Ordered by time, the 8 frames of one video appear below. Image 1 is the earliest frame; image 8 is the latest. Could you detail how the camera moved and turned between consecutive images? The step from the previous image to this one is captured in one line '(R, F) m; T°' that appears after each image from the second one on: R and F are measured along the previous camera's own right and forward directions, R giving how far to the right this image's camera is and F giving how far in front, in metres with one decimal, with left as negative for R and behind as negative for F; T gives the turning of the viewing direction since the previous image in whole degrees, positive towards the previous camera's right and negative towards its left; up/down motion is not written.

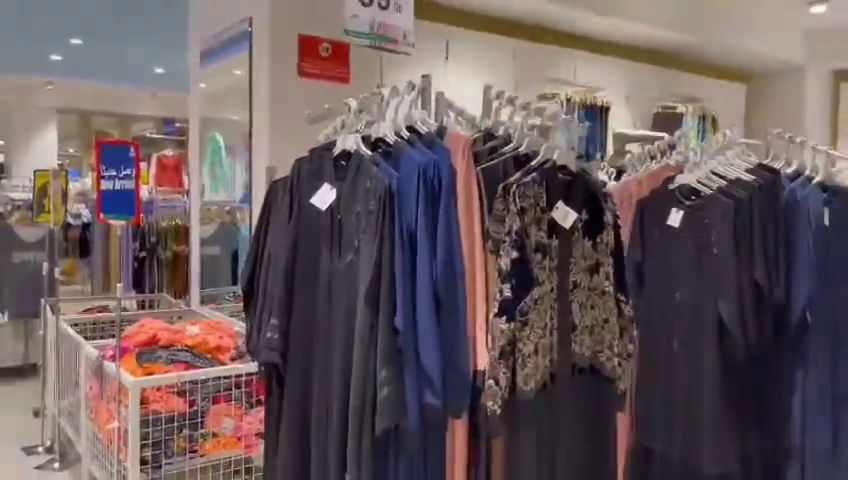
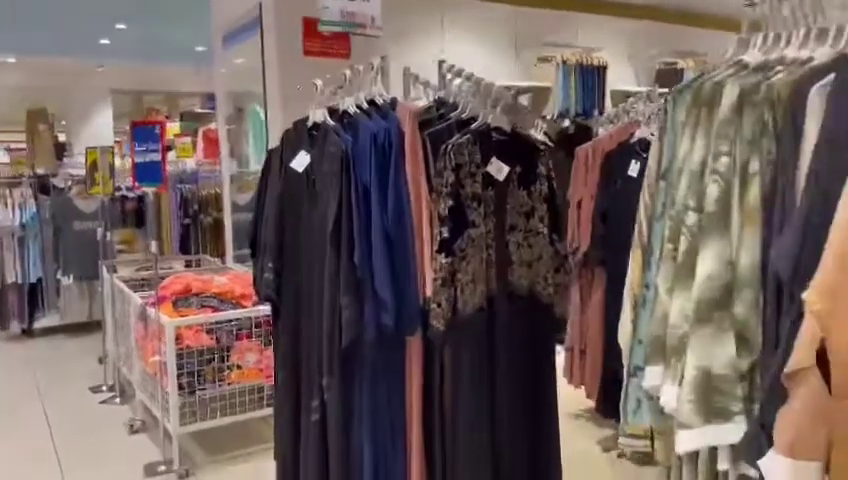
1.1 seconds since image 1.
(+0.3, -0.4) m; -4°
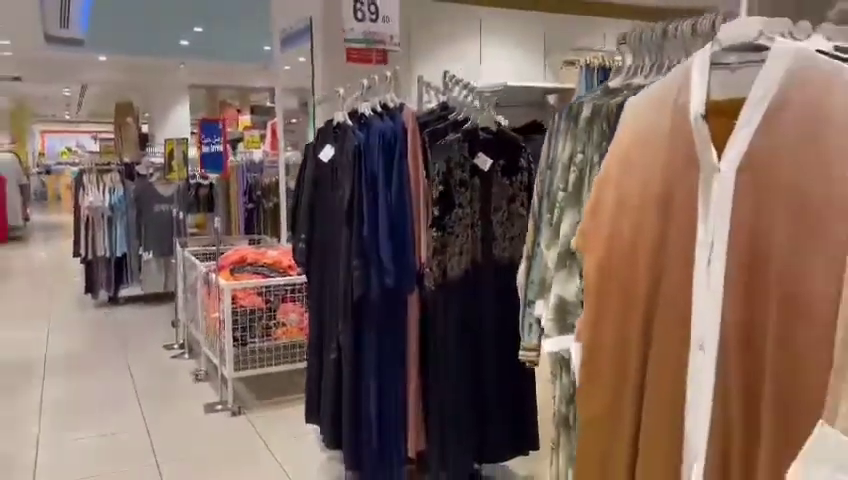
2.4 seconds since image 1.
(+0.3, -0.5) m; -6°
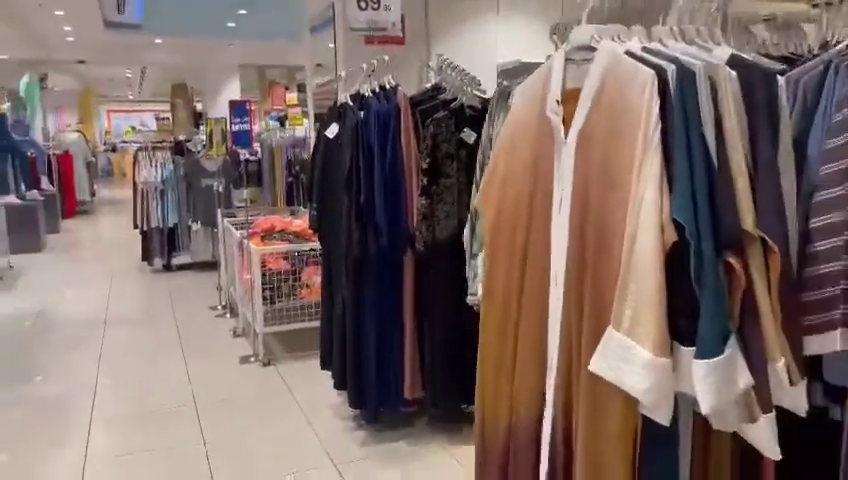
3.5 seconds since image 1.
(+0.3, -0.3) m; -5°
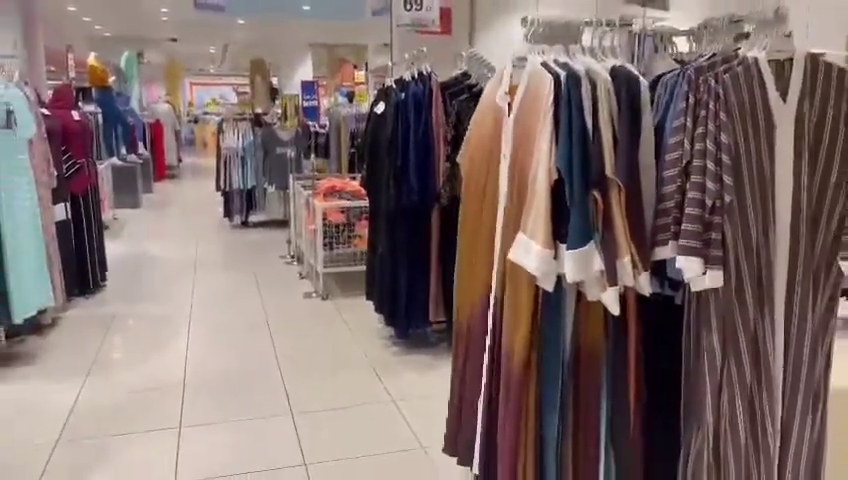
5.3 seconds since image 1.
(+0.2, -0.8) m; -6°
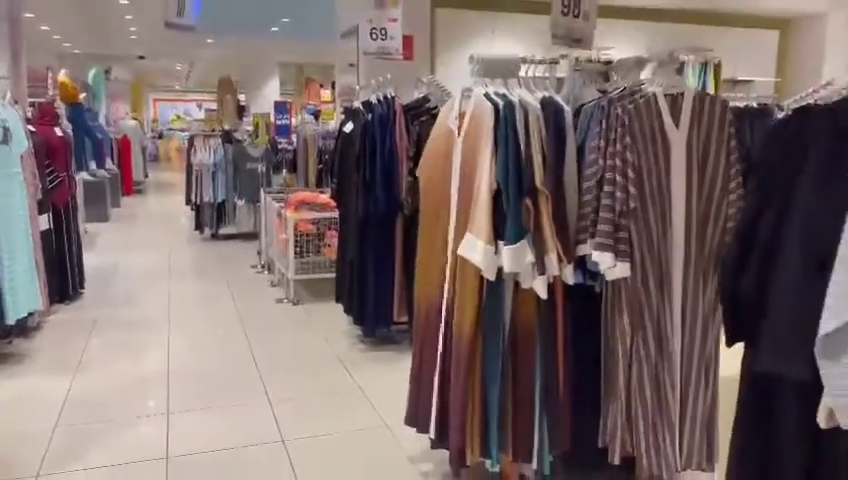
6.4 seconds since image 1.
(0.0, -0.4) m; +3°
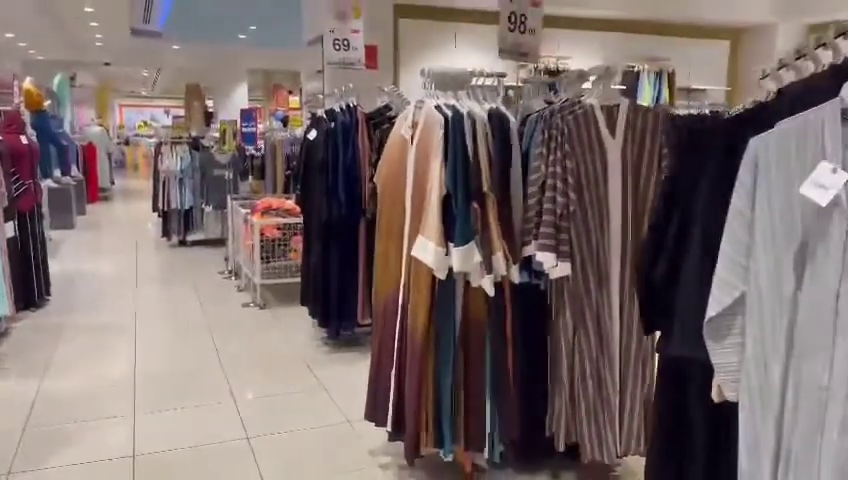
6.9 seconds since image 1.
(+0.1, -0.2) m; +2°
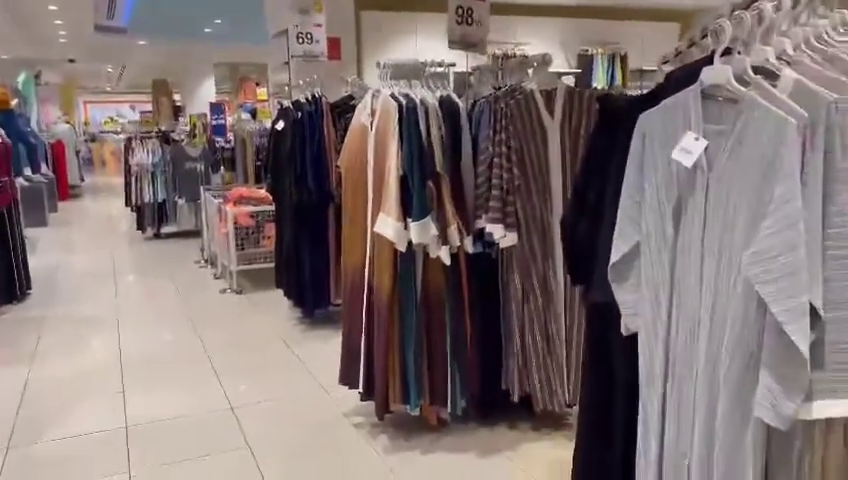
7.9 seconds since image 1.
(+0.1, -0.3) m; +2°
